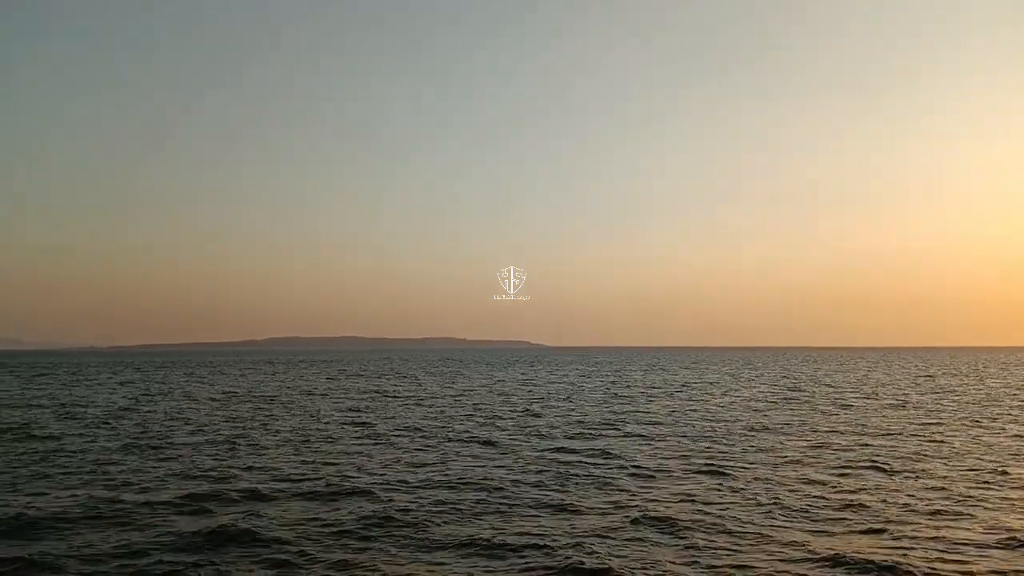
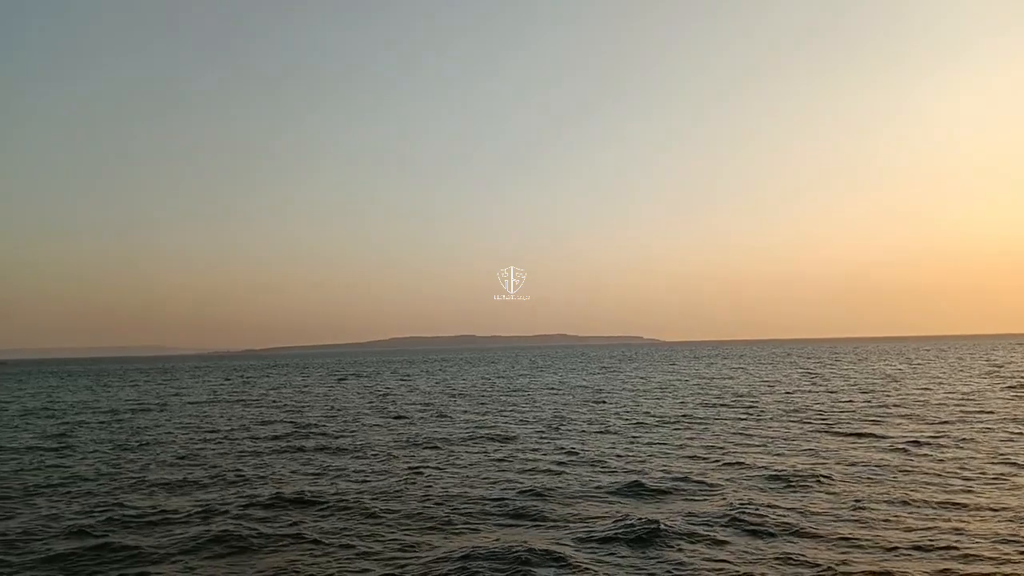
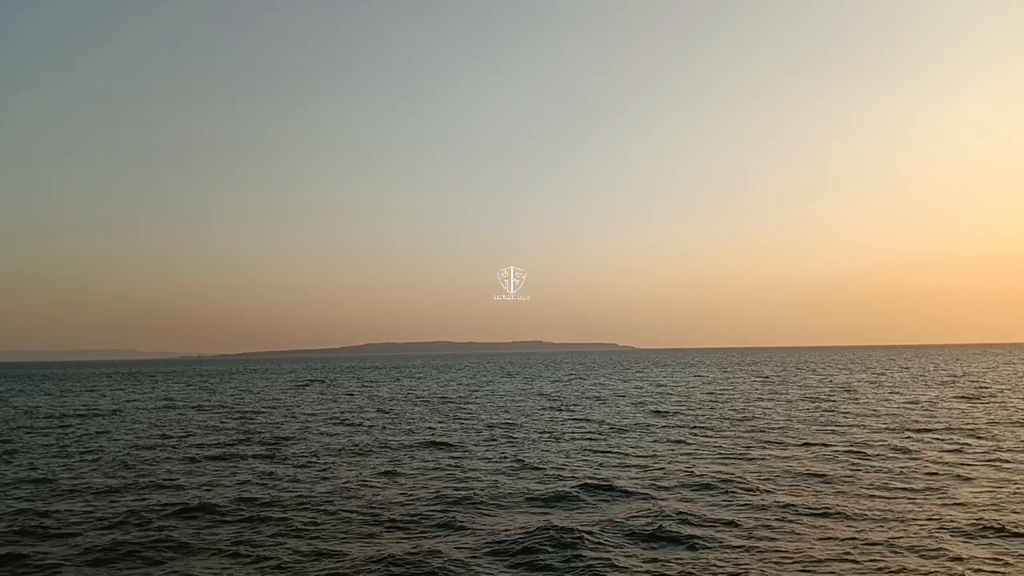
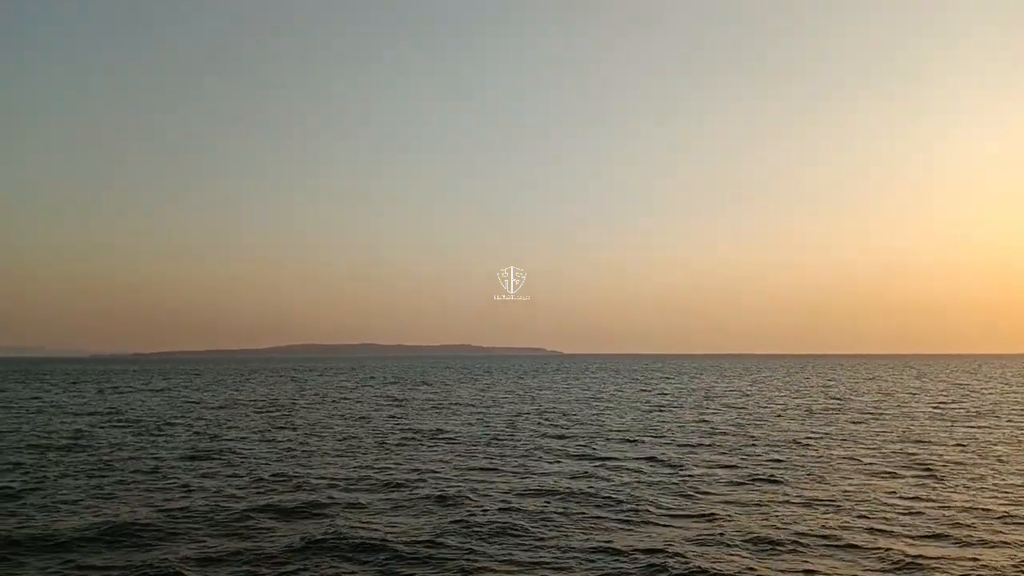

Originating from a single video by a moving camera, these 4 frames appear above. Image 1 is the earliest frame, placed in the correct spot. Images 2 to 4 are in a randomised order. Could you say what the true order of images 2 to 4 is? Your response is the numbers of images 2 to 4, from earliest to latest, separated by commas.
4, 3, 2
